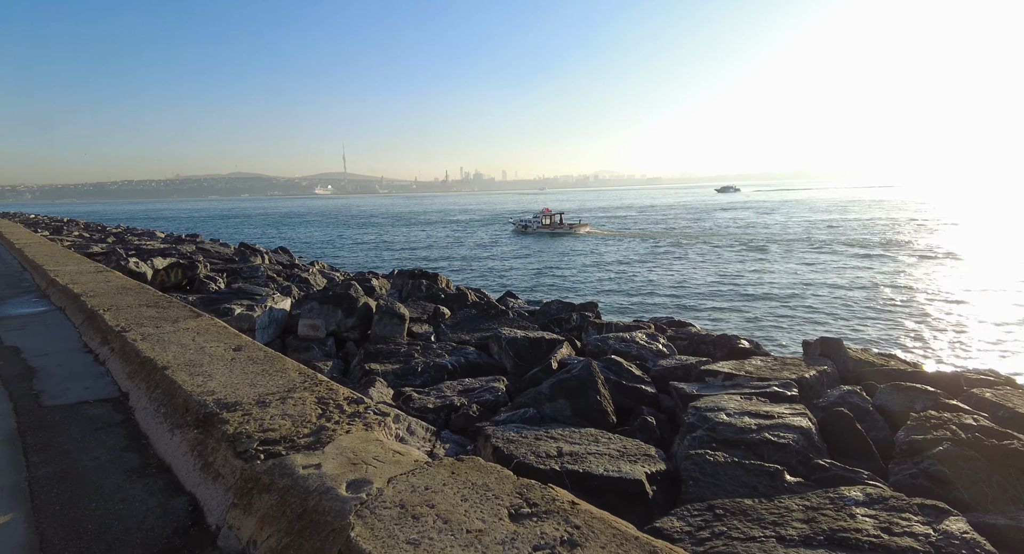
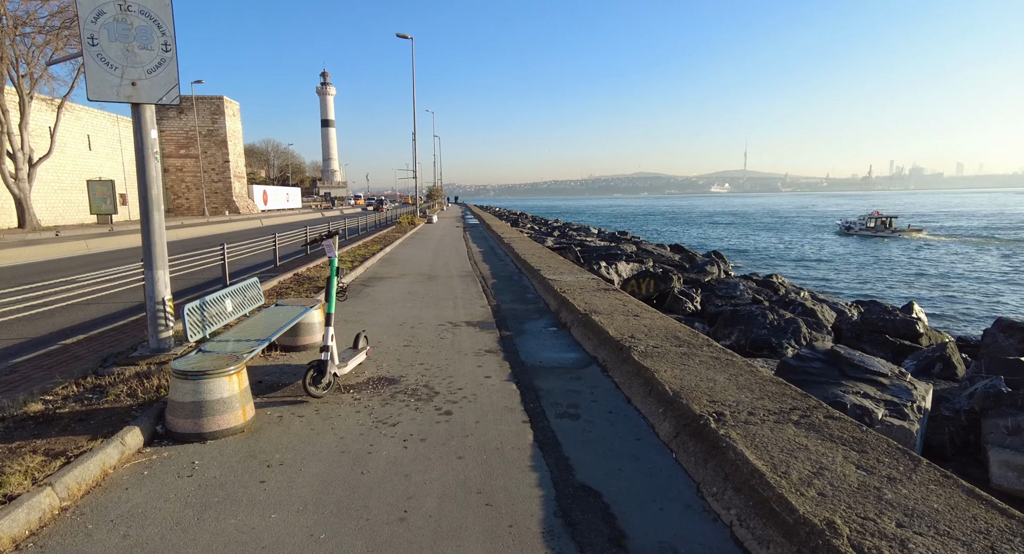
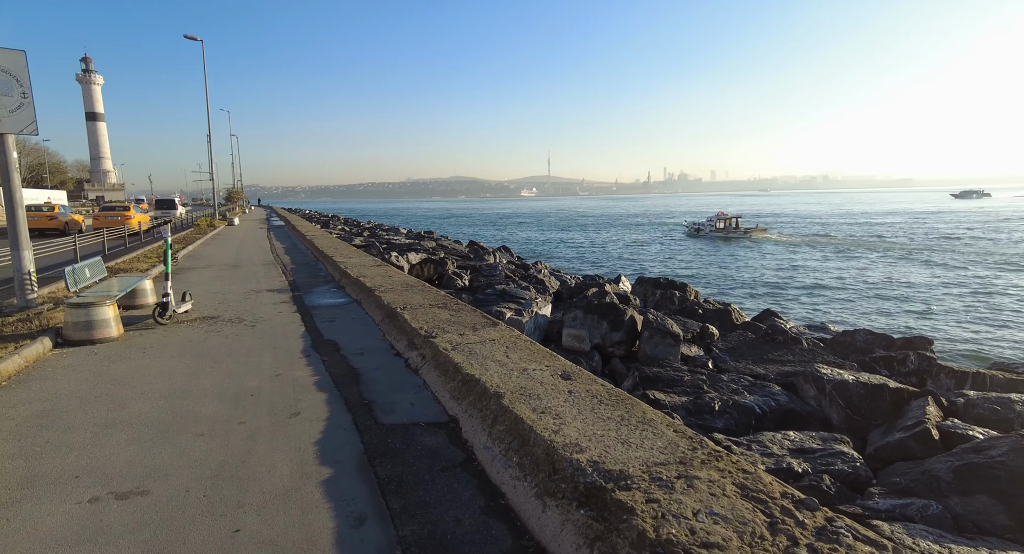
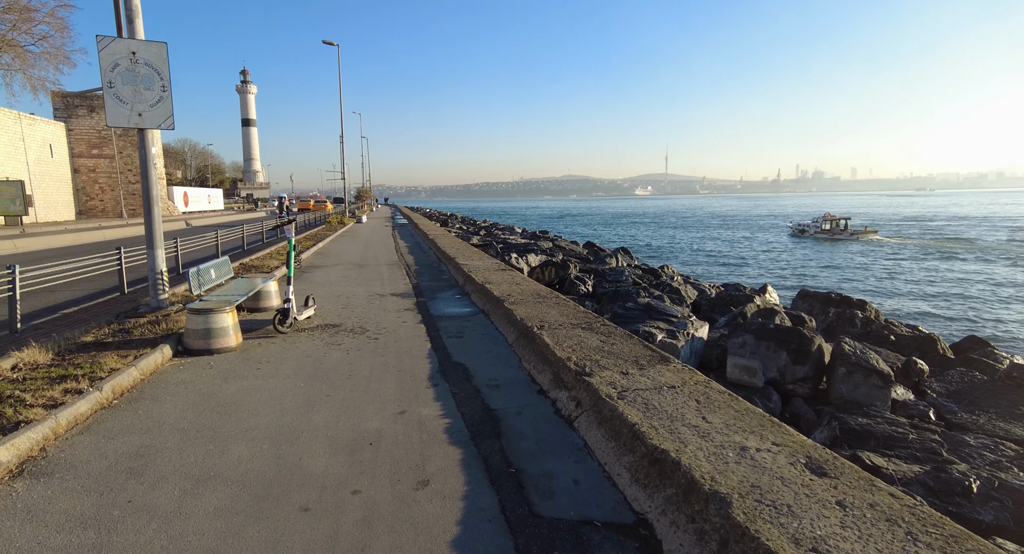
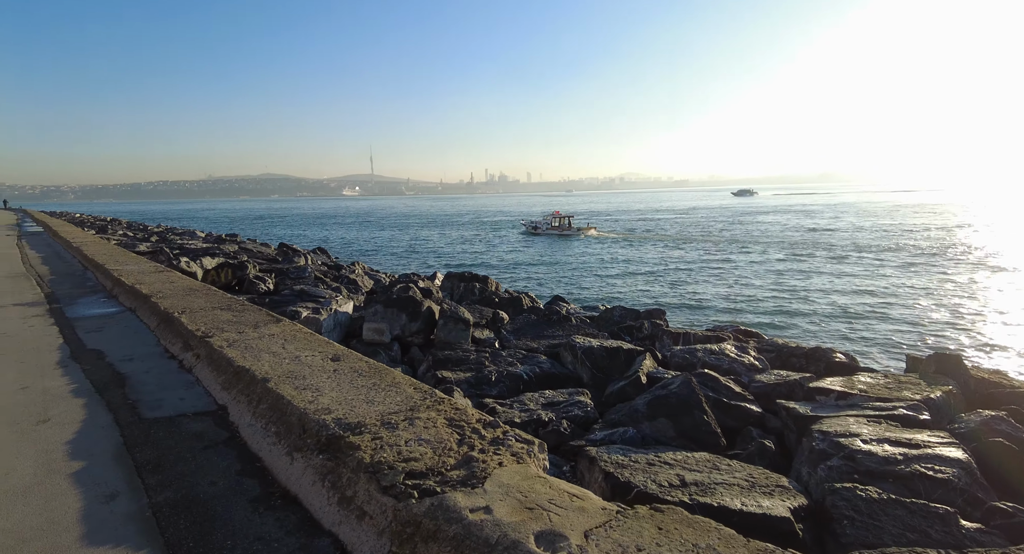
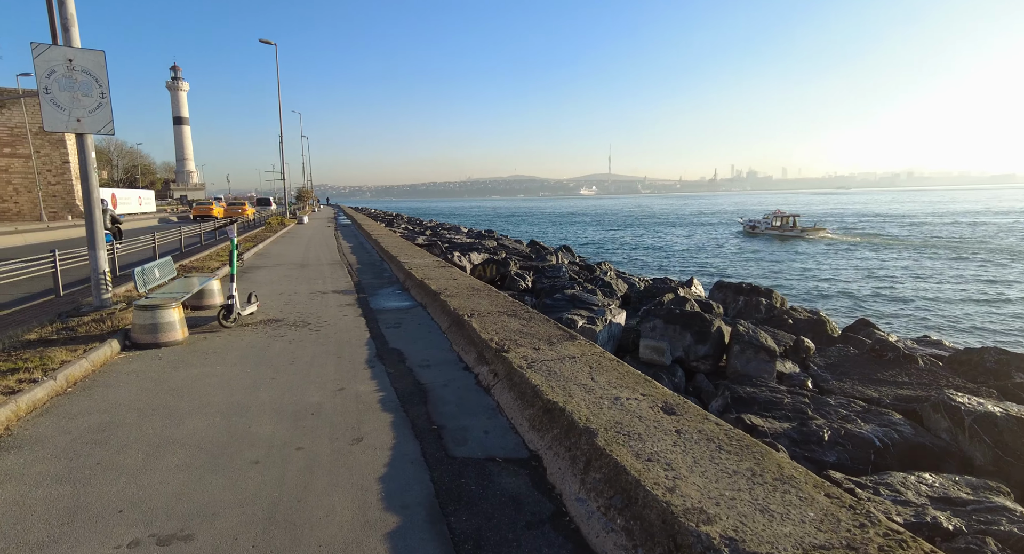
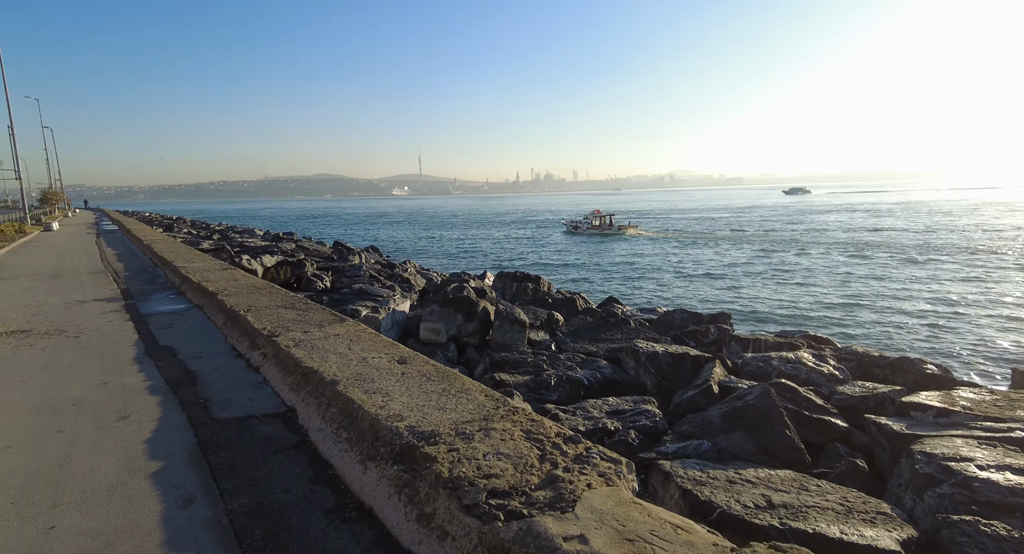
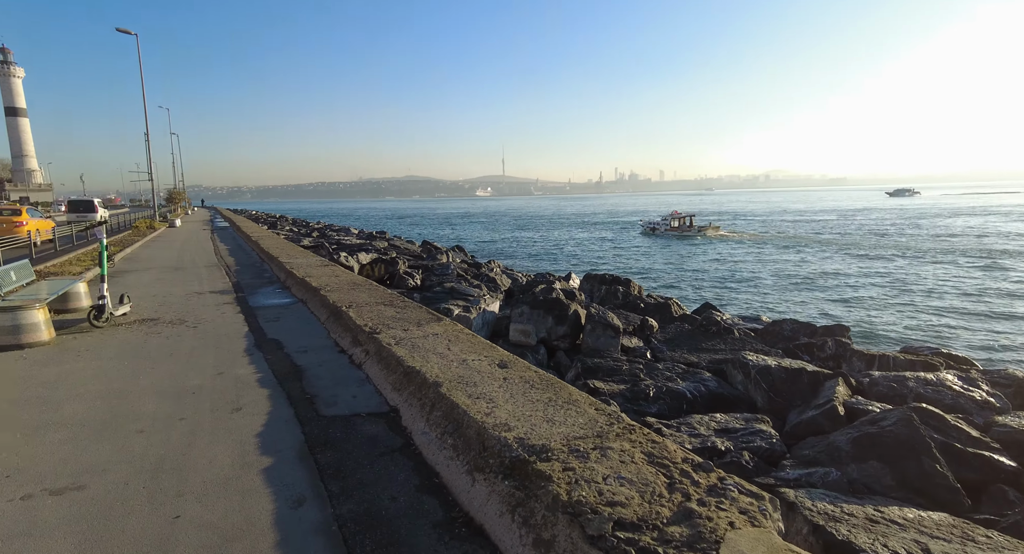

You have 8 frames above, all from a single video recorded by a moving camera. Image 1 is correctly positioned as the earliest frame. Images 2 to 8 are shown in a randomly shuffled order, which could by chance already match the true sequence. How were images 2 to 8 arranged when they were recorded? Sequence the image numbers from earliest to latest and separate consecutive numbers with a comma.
5, 7, 8, 3, 6, 4, 2
